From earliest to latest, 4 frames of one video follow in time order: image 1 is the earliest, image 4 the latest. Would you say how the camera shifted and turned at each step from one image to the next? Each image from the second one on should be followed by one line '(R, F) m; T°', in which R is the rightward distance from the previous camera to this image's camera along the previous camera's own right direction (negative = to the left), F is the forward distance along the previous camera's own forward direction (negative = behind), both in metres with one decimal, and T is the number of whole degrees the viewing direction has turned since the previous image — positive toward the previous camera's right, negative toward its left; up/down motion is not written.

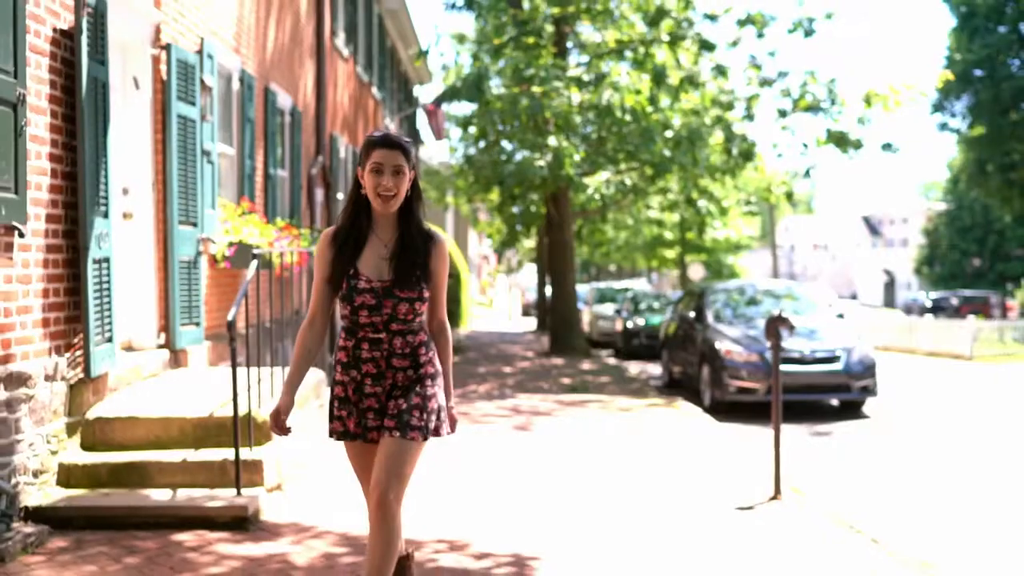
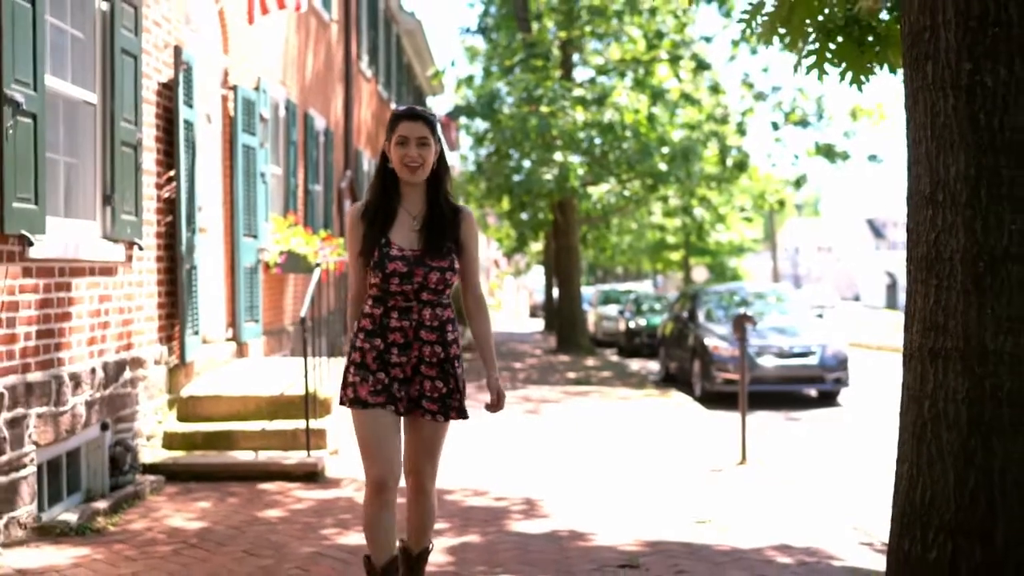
(0.0, -1.6) m; 0°
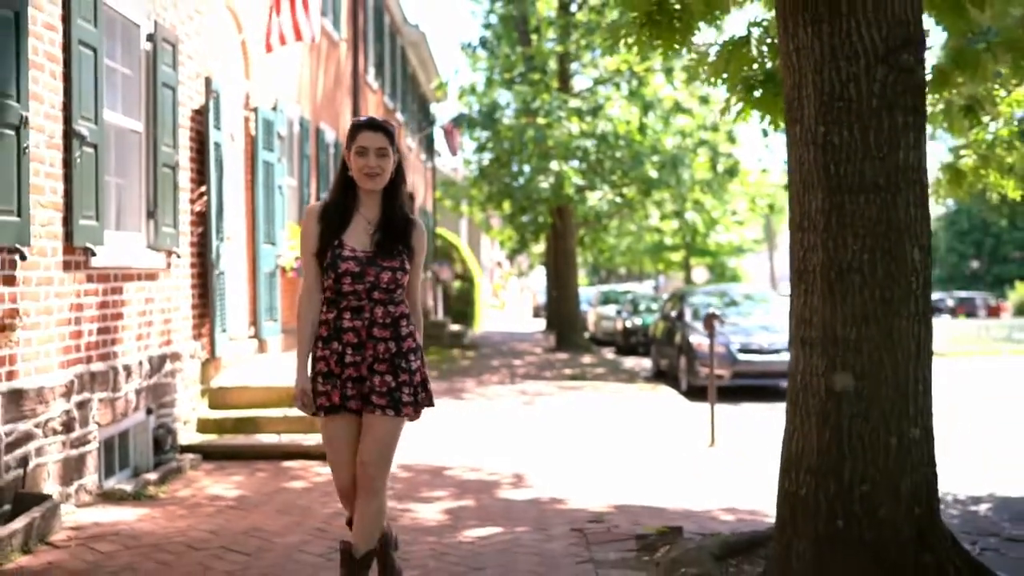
(+0.1, -1.0) m; 0°
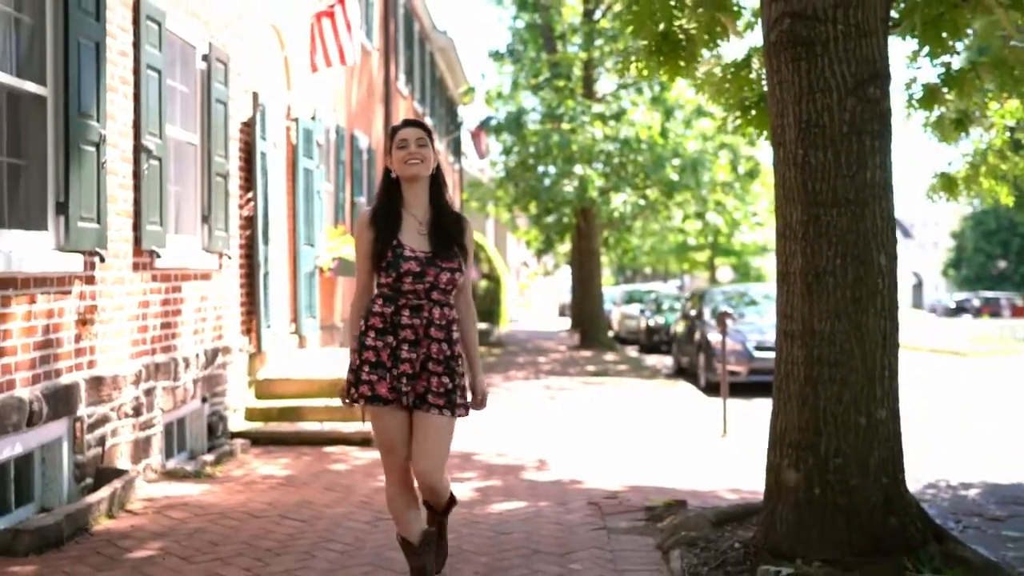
(0.0, -0.7) m; -1°
